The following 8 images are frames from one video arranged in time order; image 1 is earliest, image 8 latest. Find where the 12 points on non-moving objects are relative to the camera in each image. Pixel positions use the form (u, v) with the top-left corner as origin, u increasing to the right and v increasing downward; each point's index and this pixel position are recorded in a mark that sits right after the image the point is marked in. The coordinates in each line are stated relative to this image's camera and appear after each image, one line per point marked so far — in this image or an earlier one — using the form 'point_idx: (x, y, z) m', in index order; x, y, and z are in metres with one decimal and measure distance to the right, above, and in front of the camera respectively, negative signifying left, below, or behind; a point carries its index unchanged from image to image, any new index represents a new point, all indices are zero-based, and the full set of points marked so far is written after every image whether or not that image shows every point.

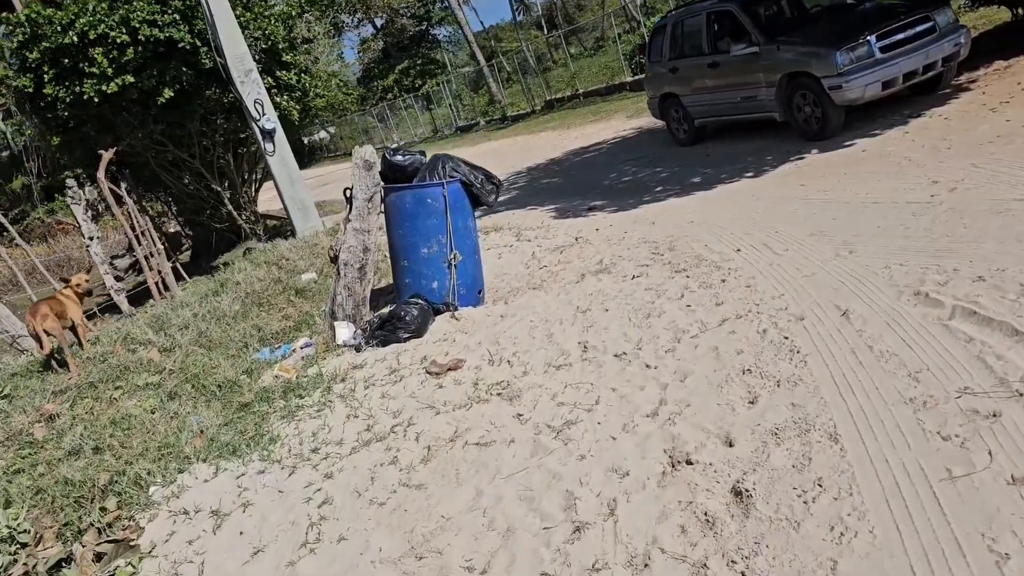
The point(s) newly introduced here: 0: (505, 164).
0: (-0.2, +2.9, +20.0) m
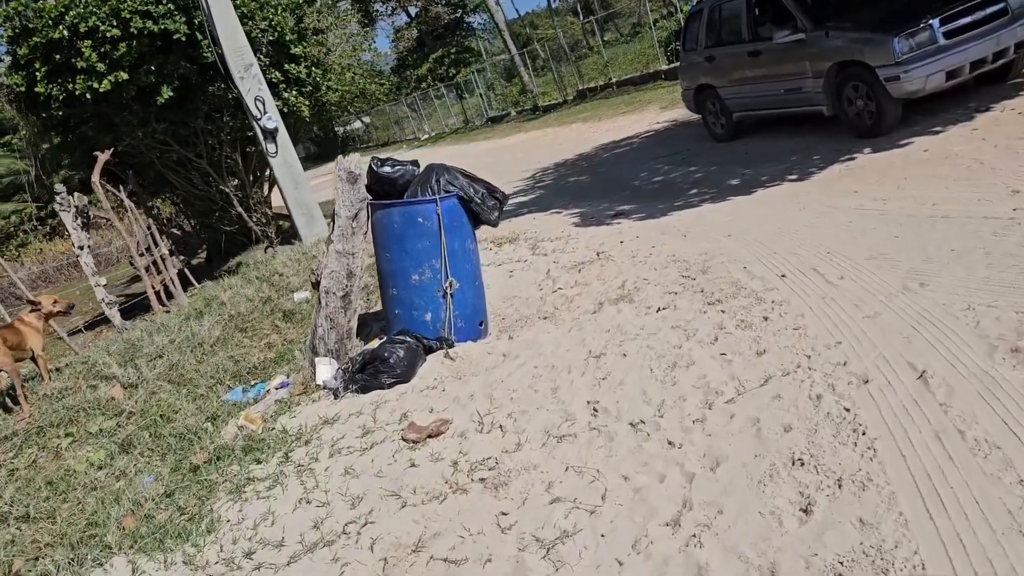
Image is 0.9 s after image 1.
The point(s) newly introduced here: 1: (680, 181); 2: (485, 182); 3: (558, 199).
0: (+0.4, +2.8, +19.1) m
1: (+2.0, +1.3, +10.5) m
2: (-0.2, +0.7, +5.6) m
3: (+0.6, +1.2, +12.1) m
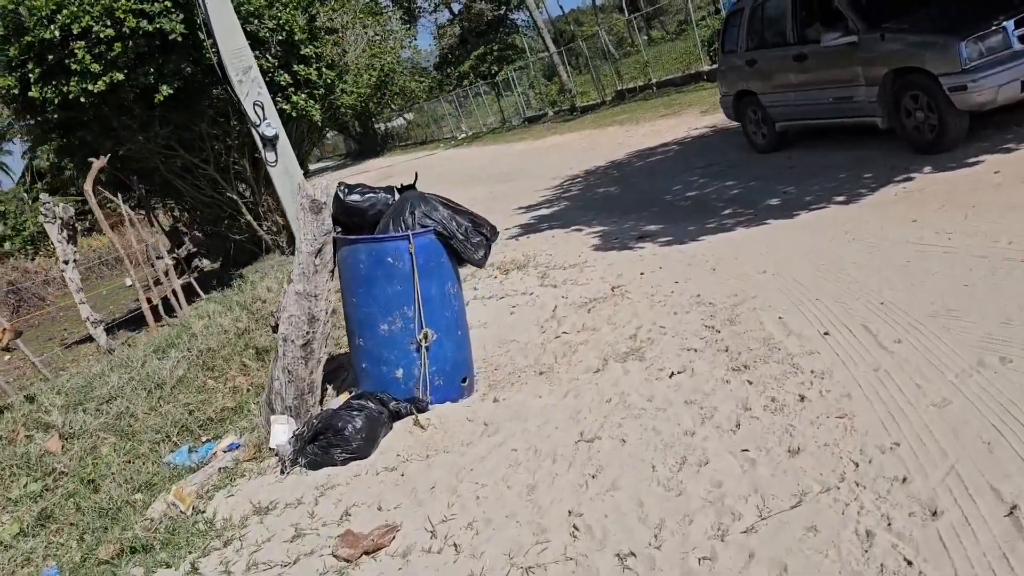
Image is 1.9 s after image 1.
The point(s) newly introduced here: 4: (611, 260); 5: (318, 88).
0: (+1.1, +2.6, +18.1) m
1: (+2.2, +1.0, +9.5) m
2: (-0.2, +0.4, +4.7) m
3: (+0.9, +1.0, +11.2) m
4: (+0.8, +0.2, +7.5) m
5: (-2.7, +2.8, +12.3) m
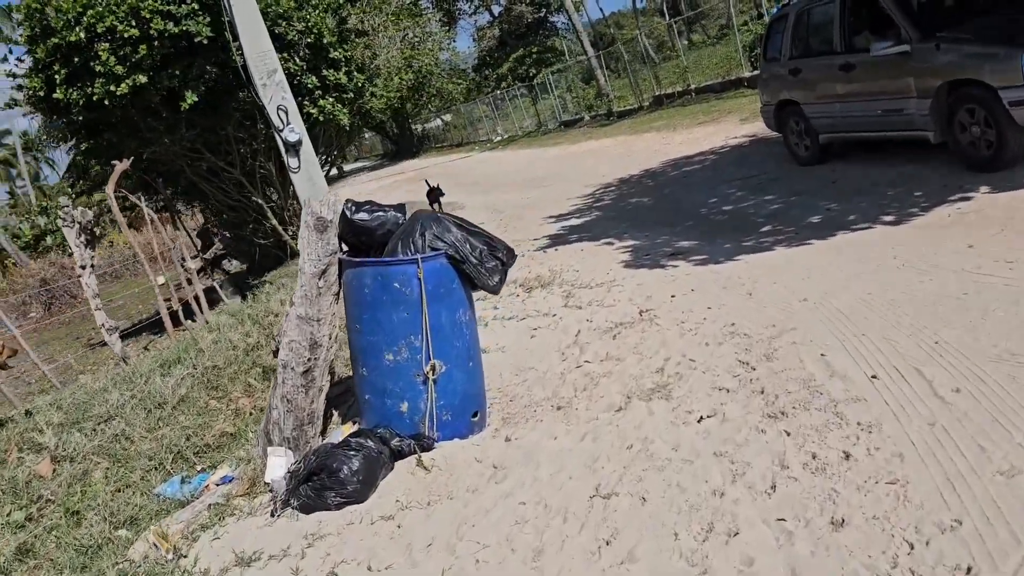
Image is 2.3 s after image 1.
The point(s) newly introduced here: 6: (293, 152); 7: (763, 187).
0: (+1.7, +2.4, +17.7) m
1: (+2.5, +0.8, +9.1) m
2: (-0.1, +0.3, +4.4) m
3: (+1.2, +0.8, +10.8) m
4: (+1.0, +0.1, +7.1) m
5: (-2.3, +2.7, +12.0) m
6: (-2.4, +1.5, +9.5) m
7: (+2.9, +1.2, +10.2) m
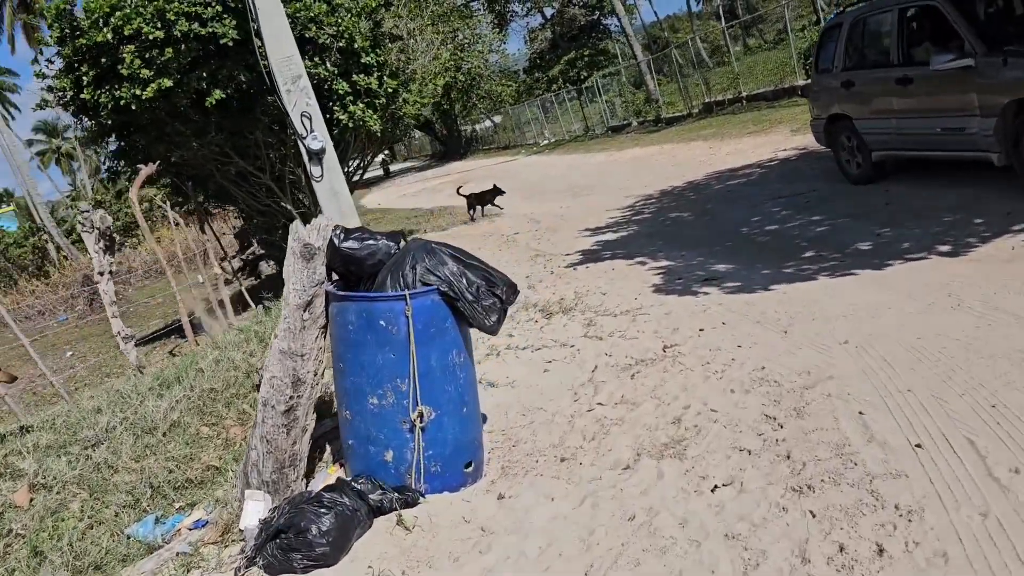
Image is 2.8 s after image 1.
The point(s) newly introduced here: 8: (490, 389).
0: (+2.5, +2.1, +17.2) m
1: (+2.8, +0.5, +8.5) m
2: (-0.1, +0.1, +3.9) m
3: (+1.6, +0.5, +10.3) m
4: (+1.2, -0.1, +6.6) m
5: (-1.8, +2.5, +11.7) m
6: (-2.0, +1.3, +9.2) m
7: (+3.3, +0.9, +9.6) m
8: (-0.1, -0.6, +5.3) m
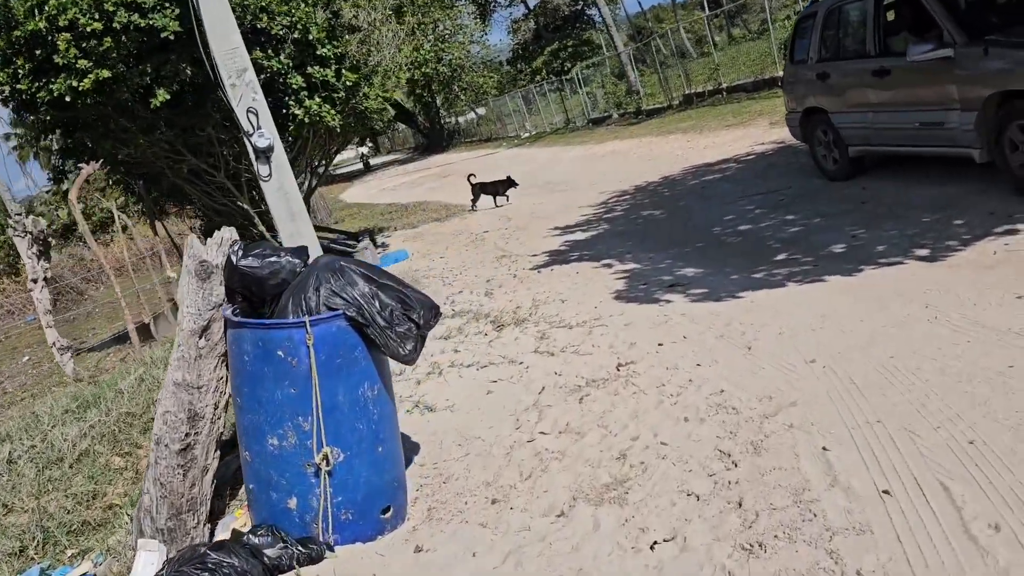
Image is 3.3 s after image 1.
0: (+2.0, +2.2, +16.8) m
1: (+2.4, +0.5, +8.1) m
2: (-0.5, 0.0, +3.5) m
3: (+1.2, +0.5, +9.8) m
4: (+0.8, -0.2, +6.2) m
5: (-2.2, +2.5, +11.2) m
6: (-2.4, +1.3, +8.7) m
7: (+2.8, +0.9, +9.2) m
8: (-0.5, -0.7, +4.9) m
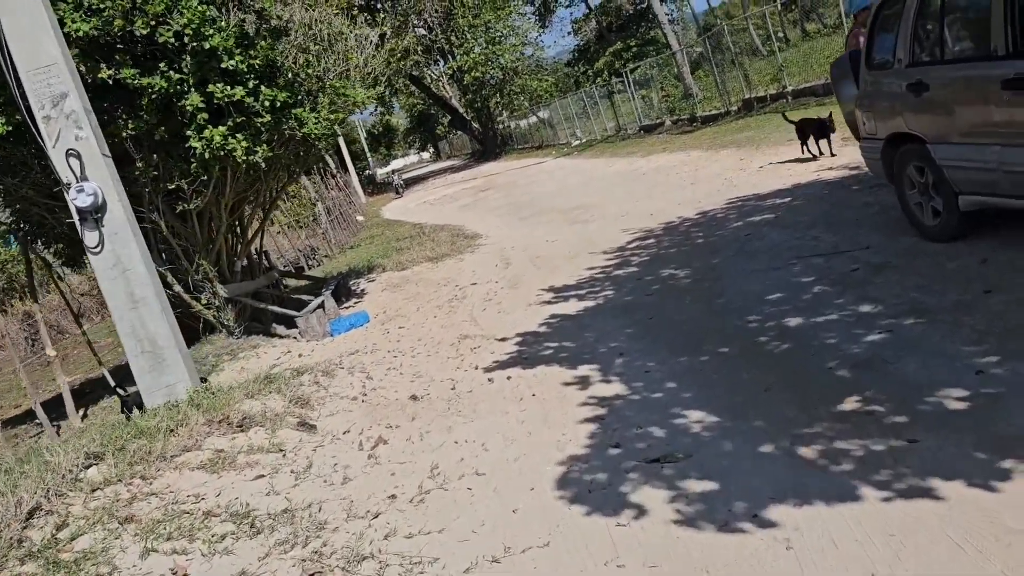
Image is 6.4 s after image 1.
0: (+2.2, +1.4, +13.8) m
1: (+1.9, -0.3, +5.1) m
2: (-1.3, -0.8, +0.7) m
3: (+0.8, -0.3, +6.9) m
4: (+0.2, -1.0, +3.3) m
5: (-2.5, +1.7, +8.6) m
6: (-2.9, +0.5, +6.0) m
7: (+2.4, +0.1, +6.1) m
8: (-1.2, -1.5, +2.1) m
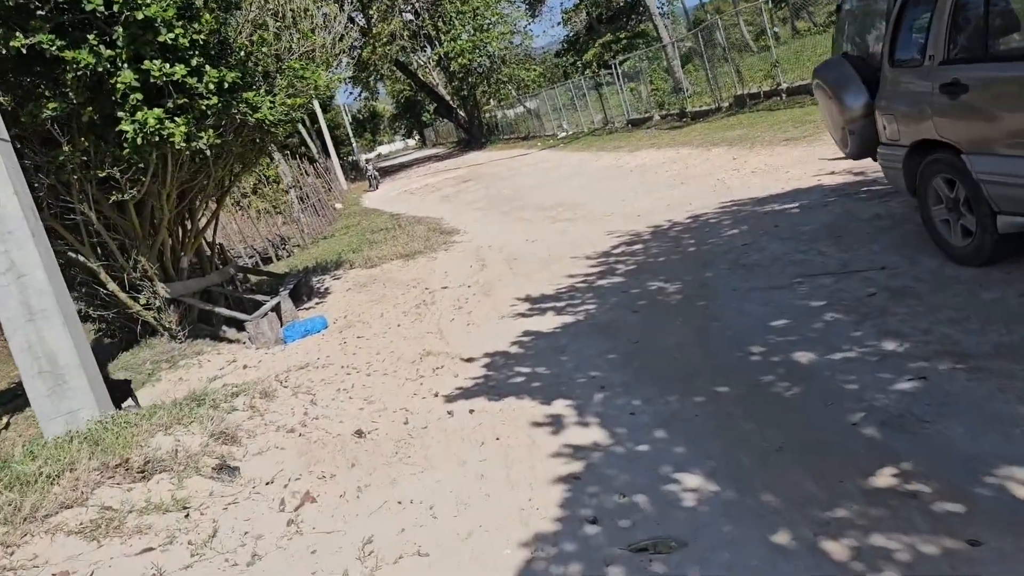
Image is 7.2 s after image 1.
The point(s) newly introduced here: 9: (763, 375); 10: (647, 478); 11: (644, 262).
0: (+1.9, +1.3, +12.9) m
1: (+1.7, -0.5, +4.3) m
2: (-1.5, -1.0, -0.2) m
3: (+0.6, -0.4, +6.1) m
4: (0.0, -1.2, +2.4) m
5: (-2.7, +1.7, +7.6) m
6: (-3.1, +0.4, +5.1) m
7: (+2.2, -0.1, +5.3) m
8: (-1.4, -1.7, +1.3) m
9: (+1.4, -0.5, +4.9) m
10: (+0.6, -0.8, +3.9) m
11: (+1.3, +0.3, +8.6) m
